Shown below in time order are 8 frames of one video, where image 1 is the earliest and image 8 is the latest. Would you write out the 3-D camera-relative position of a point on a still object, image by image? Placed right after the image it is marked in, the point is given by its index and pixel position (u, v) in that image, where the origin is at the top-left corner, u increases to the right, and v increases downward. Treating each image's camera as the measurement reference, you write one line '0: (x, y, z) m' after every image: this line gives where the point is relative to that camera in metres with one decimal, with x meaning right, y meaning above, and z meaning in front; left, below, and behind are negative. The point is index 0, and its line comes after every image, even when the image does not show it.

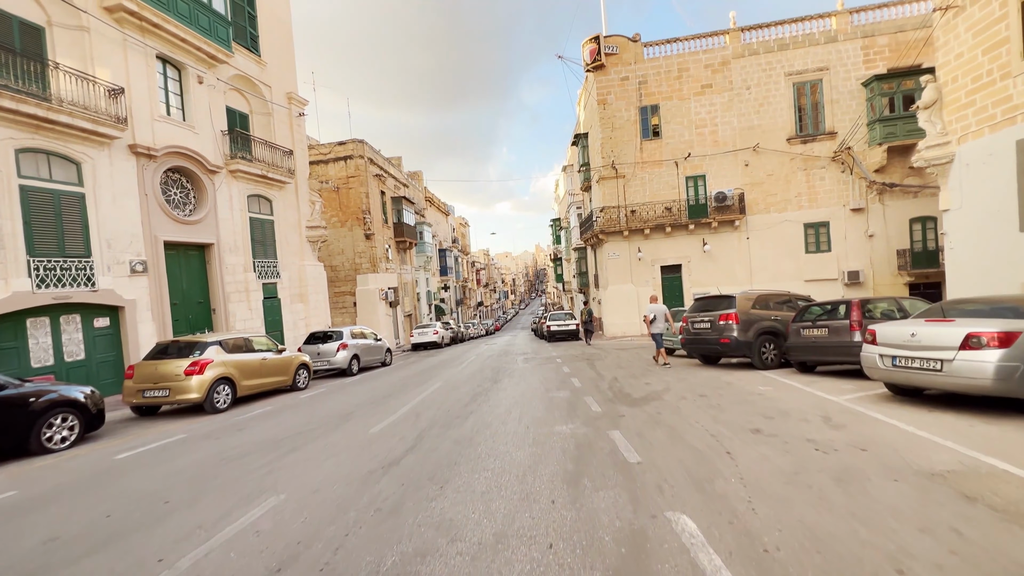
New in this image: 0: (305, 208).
0: (-9.0, +3.5, +19.5) m
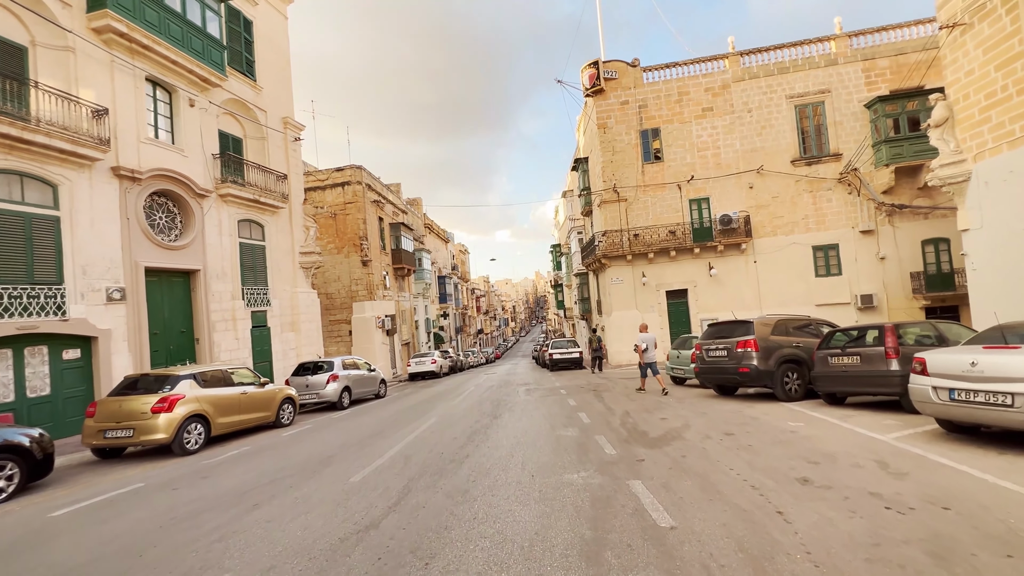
0: (-9.0, +2.3, +19.0) m
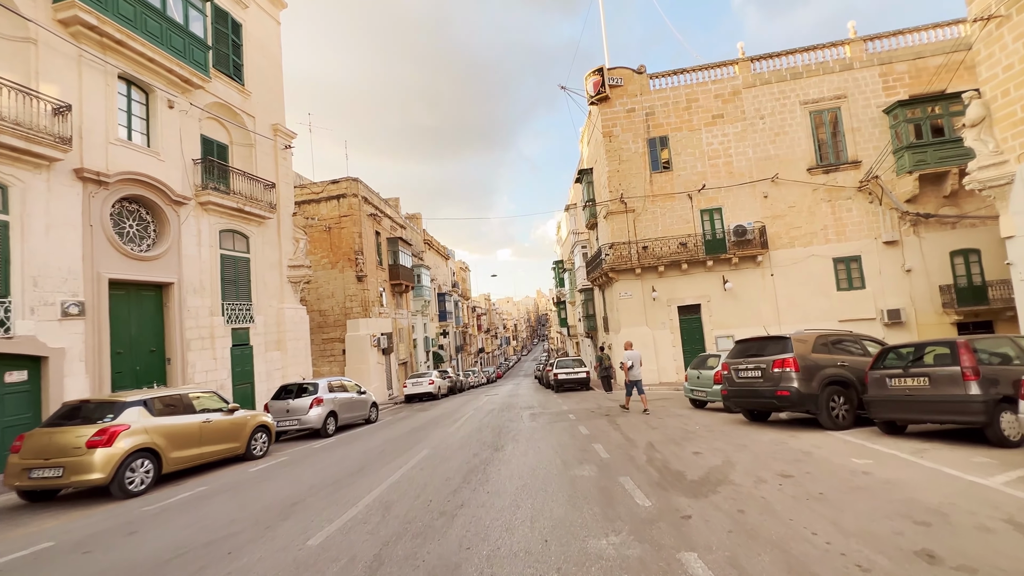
0: (-8.9, +1.7, +17.8) m
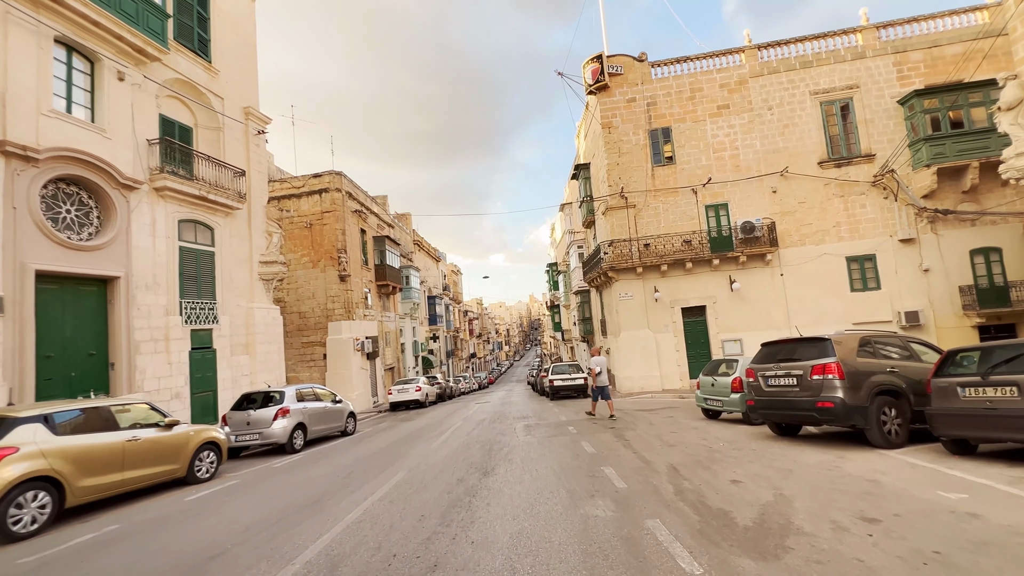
0: (-9.2, +1.8, +16.3) m
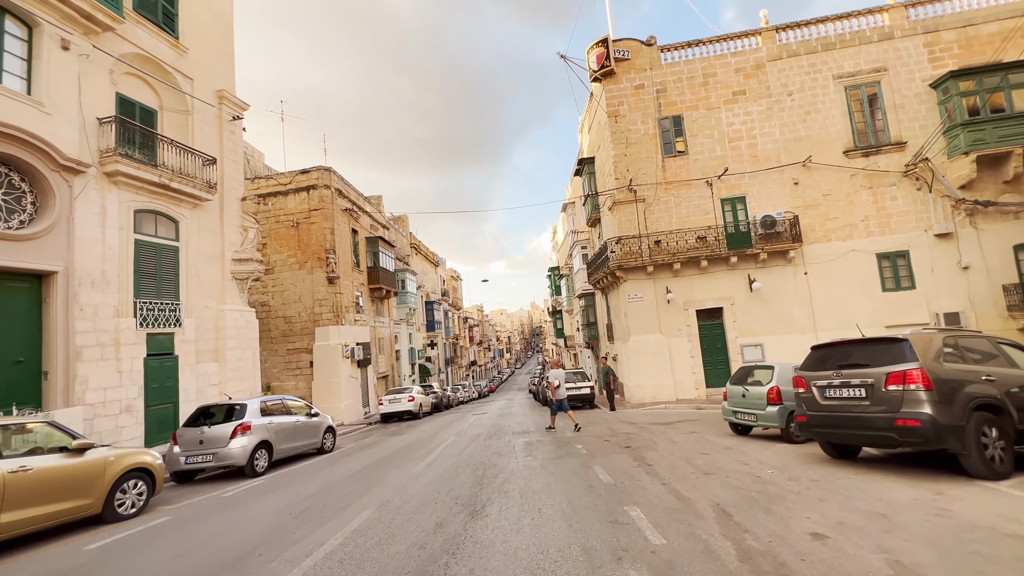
0: (-9.2, +1.8, +14.8) m
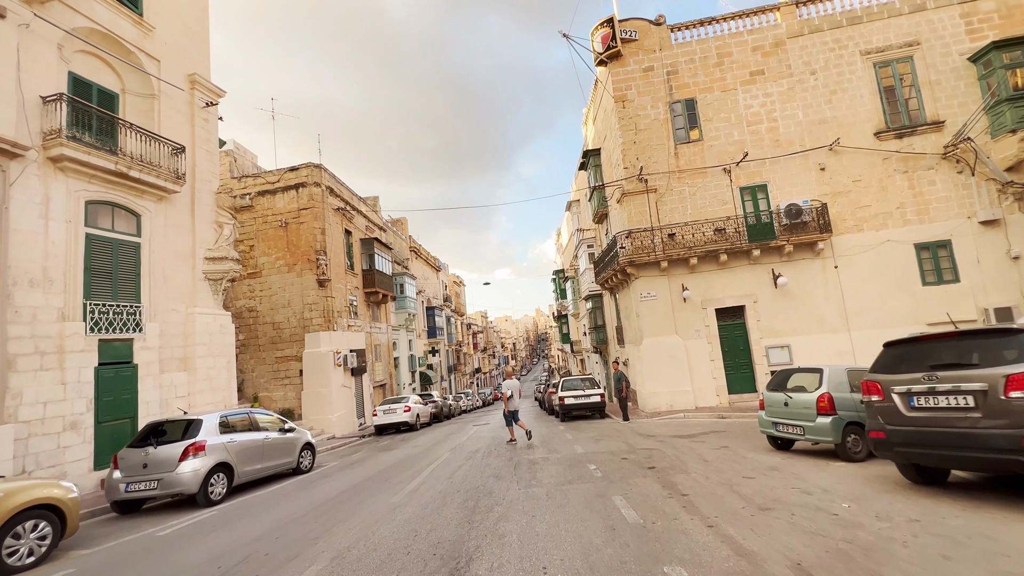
0: (-9.2, +1.7, +13.5) m
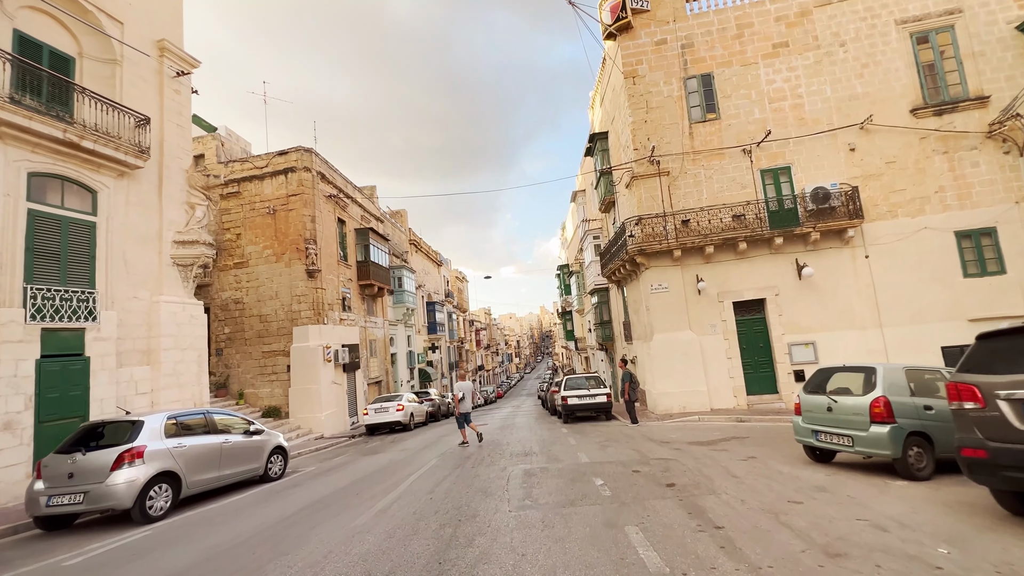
0: (-9.2, +2.1, +12.3) m
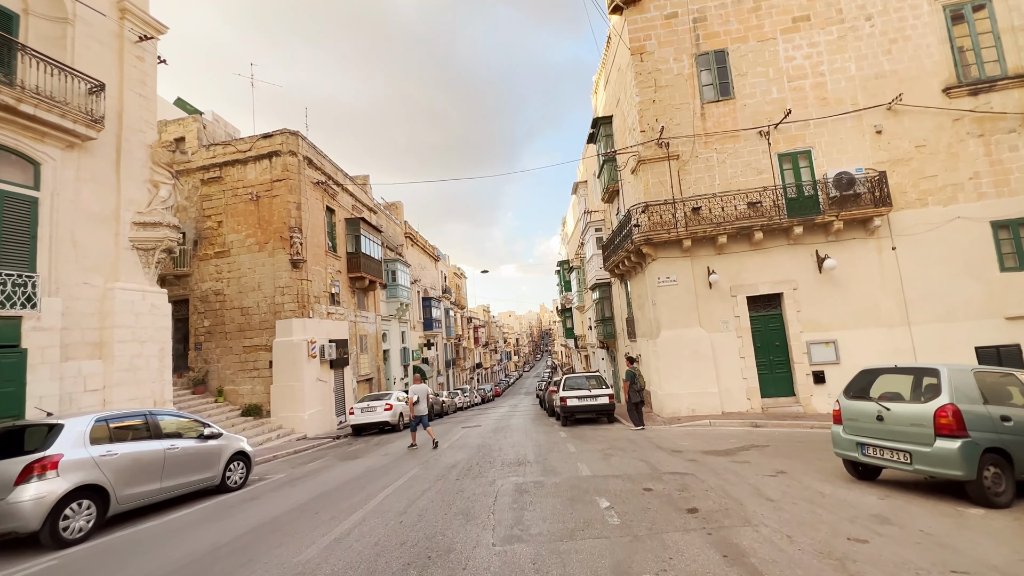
0: (-9.3, +2.4, +11.2) m
